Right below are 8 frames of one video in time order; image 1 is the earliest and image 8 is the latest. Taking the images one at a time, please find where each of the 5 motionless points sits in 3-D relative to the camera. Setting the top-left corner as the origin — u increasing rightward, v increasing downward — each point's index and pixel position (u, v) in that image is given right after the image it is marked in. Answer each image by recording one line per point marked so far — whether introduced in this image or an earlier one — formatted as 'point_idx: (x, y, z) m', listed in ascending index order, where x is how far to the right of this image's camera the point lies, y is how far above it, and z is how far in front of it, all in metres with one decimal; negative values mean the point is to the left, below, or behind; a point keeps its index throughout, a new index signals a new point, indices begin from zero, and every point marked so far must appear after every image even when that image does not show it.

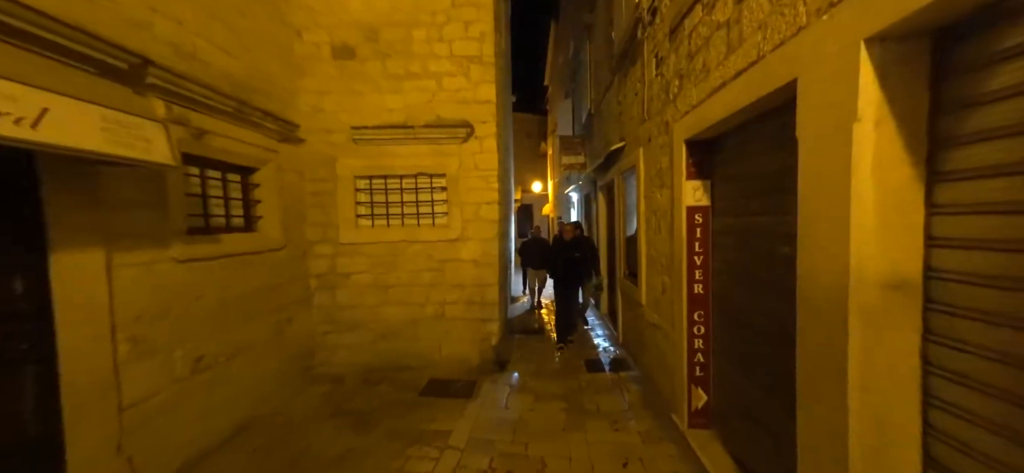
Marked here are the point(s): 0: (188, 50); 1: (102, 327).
0: (-2.6, +1.5, +2.7) m
1: (-2.4, -0.5, +2.0) m
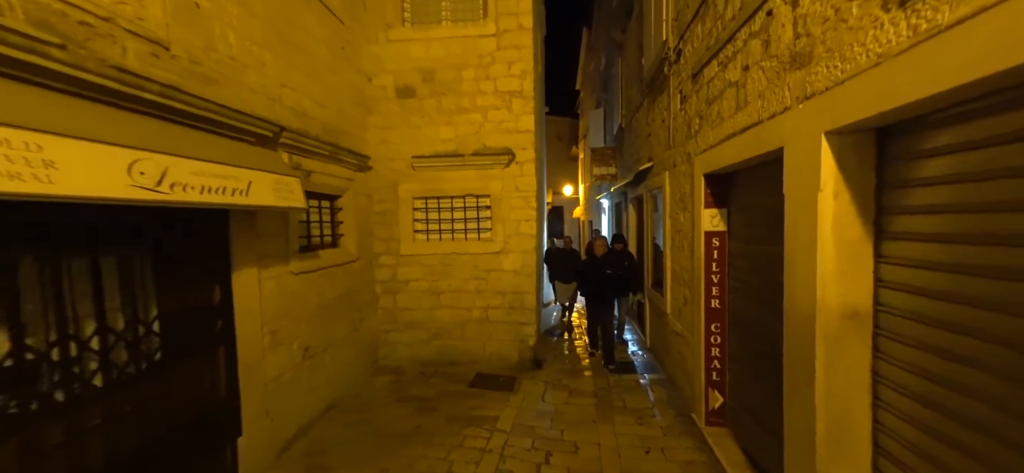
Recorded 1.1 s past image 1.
0: (-2.2, +1.3, +3.5) m
1: (-2.1, -0.7, +2.8) m
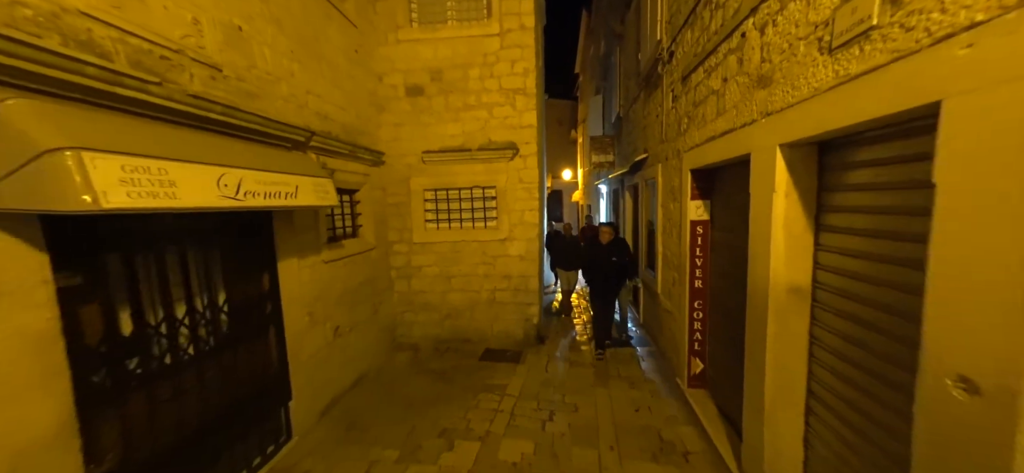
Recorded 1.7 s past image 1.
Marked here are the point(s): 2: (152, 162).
0: (-2.1, +1.4, +3.8) m
1: (-2.0, -0.7, +3.2) m
2: (-1.7, +0.4, +1.5) m
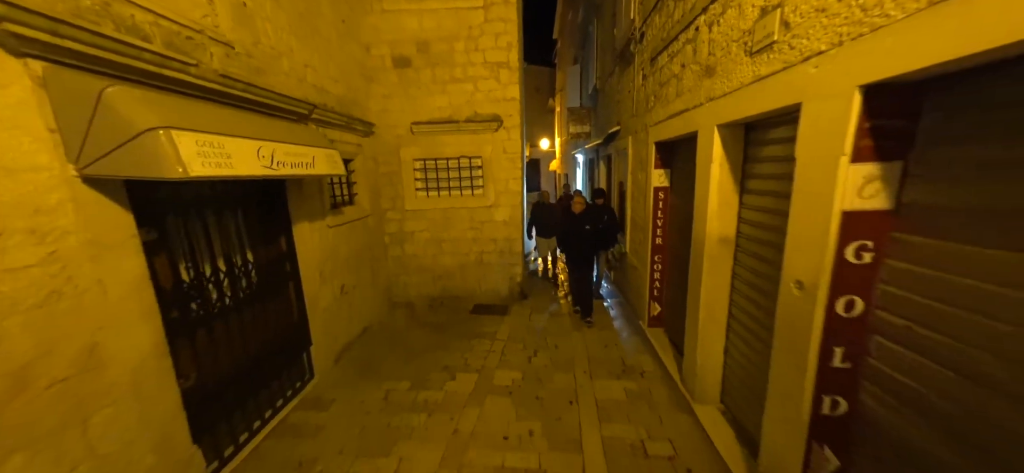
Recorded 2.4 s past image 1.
0: (-2.3, +1.8, +4.0) m
1: (-2.1, -0.3, +3.6) m
2: (-1.7, +0.6, +1.9) m
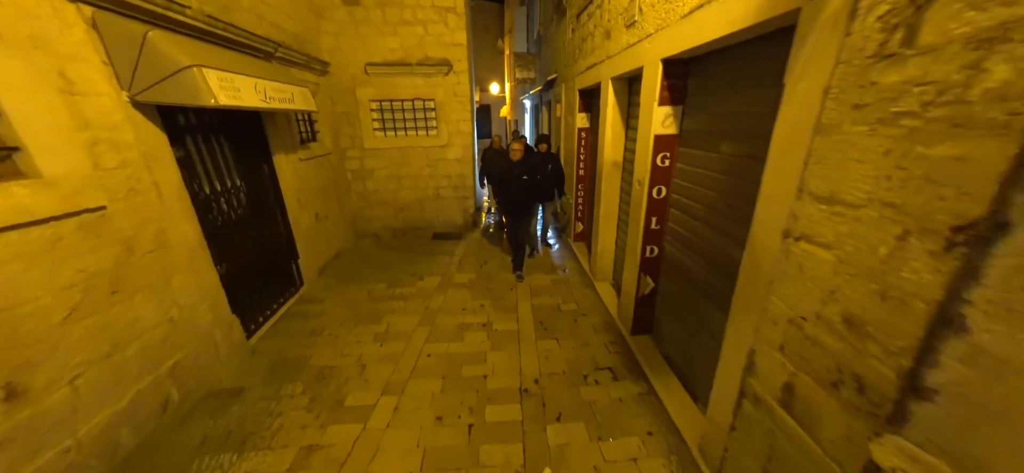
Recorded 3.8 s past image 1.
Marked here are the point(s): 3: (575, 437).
0: (-3.0, +2.7, +4.3) m
1: (-2.7, +0.6, +4.2) m
2: (-2.1, +1.2, +2.4) m
3: (+0.4, -1.3, +2.1) m
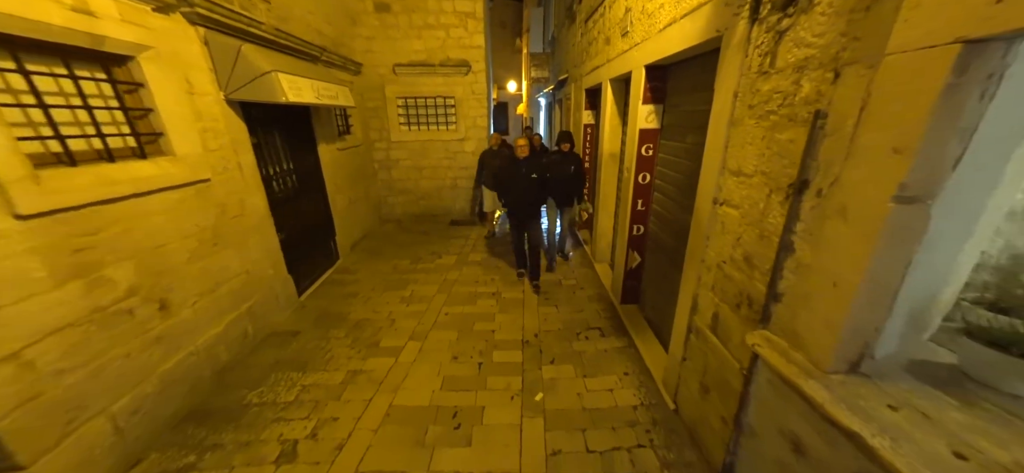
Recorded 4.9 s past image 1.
0: (-2.8, +3.0, +4.9) m
1: (-2.6, +0.9, +4.8) m
2: (-2.0, +1.4, +3.0) m
3: (+0.4, -1.1, +2.6) m
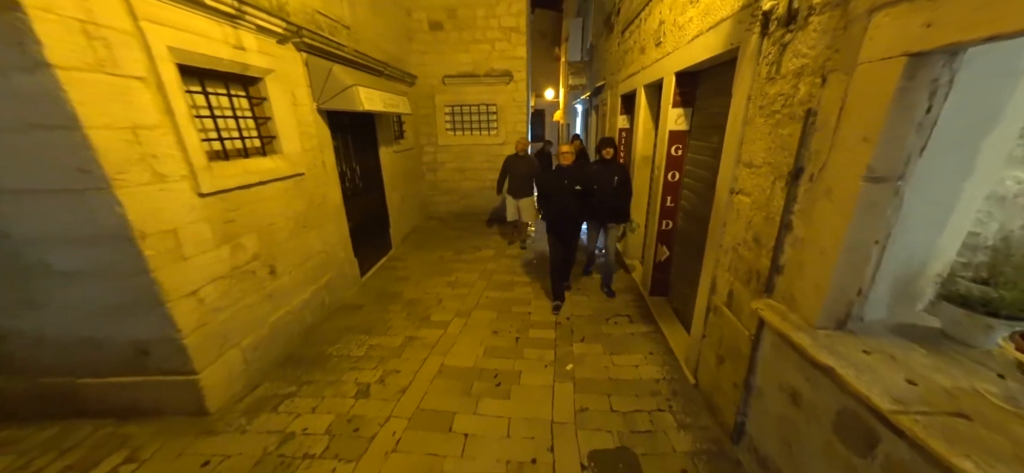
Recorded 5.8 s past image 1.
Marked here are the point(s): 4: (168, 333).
0: (-2.1, +3.1, +5.5) m
1: (-2.0, +1.0, +5.4) m
2: (-1.6, +1.6, +3.6) m
3: (+0.7, -1.0, +2.9) m
4: (-1.9, -0.5, +1.9) m
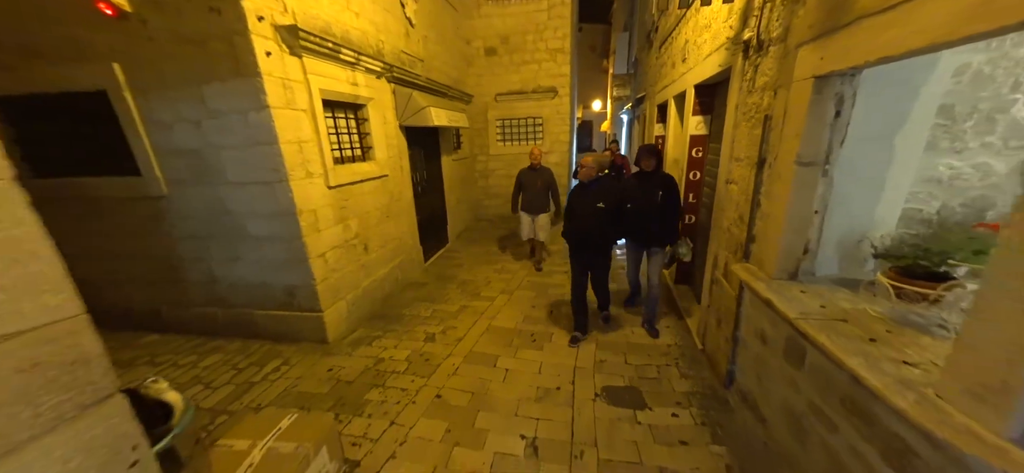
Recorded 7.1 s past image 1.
0: (-1.3, +3.1, +6.5) m
1: (-1.2, +1.0, +6.3) m
2: (-1.0, +1.7, +4.5) m
3: (+1.1, -0.9, +3.4) m
4: (-1.7, -0.4, +2.8) m
